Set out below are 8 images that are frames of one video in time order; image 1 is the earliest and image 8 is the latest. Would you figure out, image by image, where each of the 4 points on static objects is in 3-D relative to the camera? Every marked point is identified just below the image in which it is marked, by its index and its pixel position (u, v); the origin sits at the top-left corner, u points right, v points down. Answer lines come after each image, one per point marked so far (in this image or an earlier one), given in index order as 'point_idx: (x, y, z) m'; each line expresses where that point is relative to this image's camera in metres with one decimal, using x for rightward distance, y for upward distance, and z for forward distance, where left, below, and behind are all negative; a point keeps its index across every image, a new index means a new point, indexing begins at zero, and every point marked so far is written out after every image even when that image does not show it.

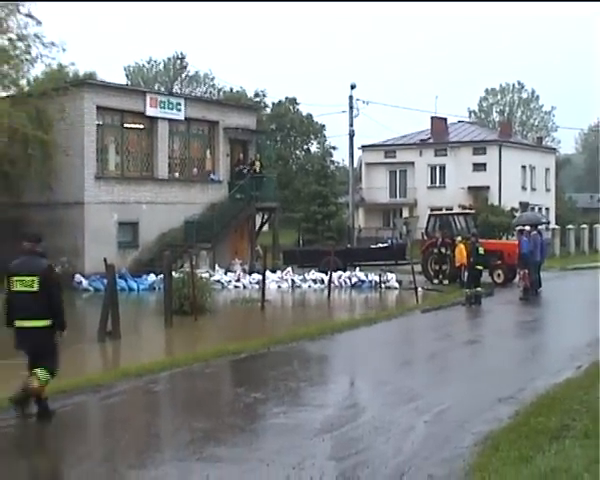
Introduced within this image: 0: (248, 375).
0: (-0.7, -1.9, +14.6) m
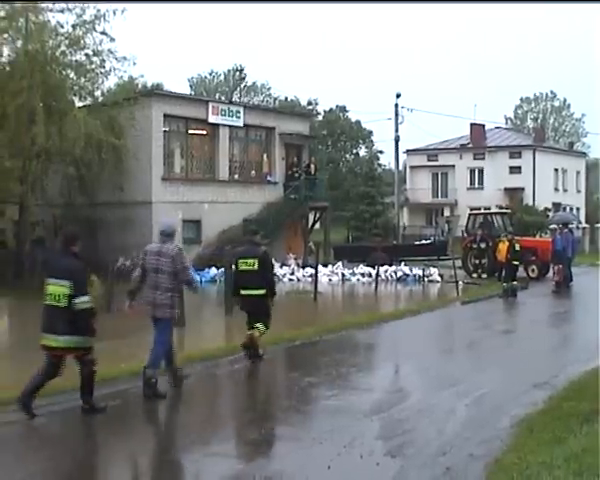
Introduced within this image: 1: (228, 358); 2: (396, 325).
0: (0.0, -1.8, +16.0) m
1: (-1.1, -1.8, +16.0) m
2: (+1.7, -1.5, +18.4) m
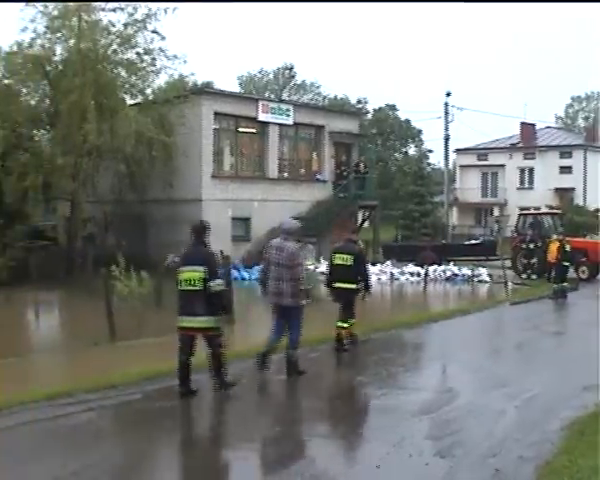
0: (+0.8, -1.8, +15.9) m
1: (-0.4, -1.8, +16.0) m
2: (+2.5, -1.5, +18.3) m
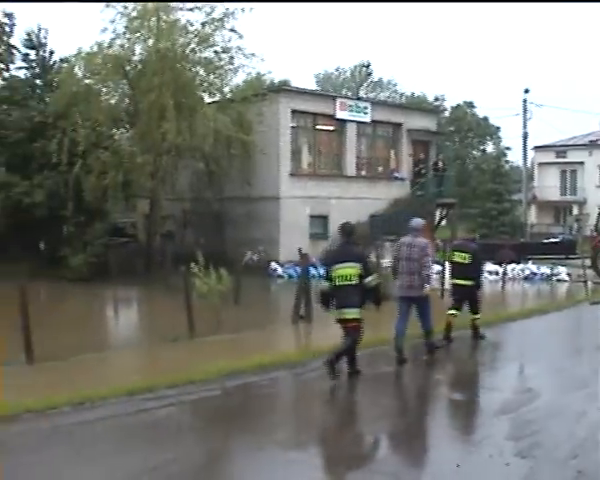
0: (+2.0, -1.7, +15.8) m
1: (+0.8, -1.7, +15.9) m
2: (+3.8, -1.5, +18.1) m
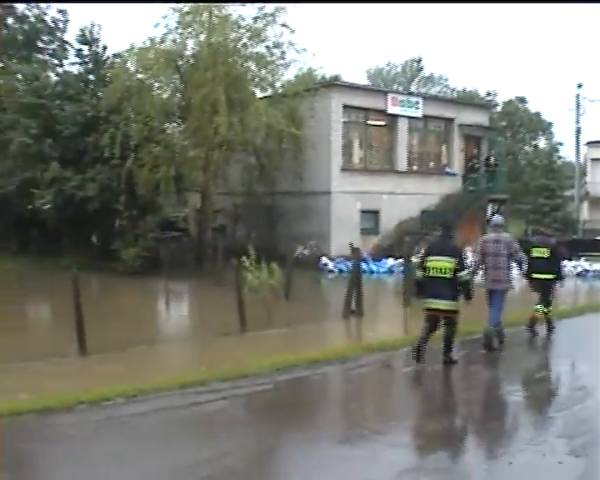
0: (+2.8, -1.7, +15.7) m
1: (+1.6, -1.6, +15.8) m
2: (+4.6, -1.4, +18.0) m
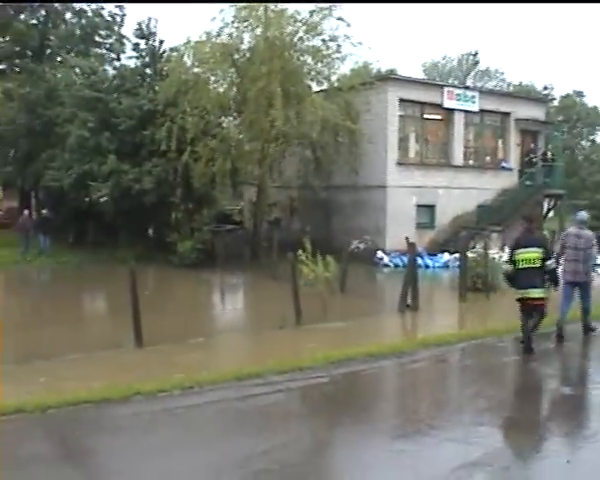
0: (+3.6, -1.6, +15.6) m
1: (+2.4, -1.6, +15.8) m
2: (+5.6, -1.3, +17.8) m
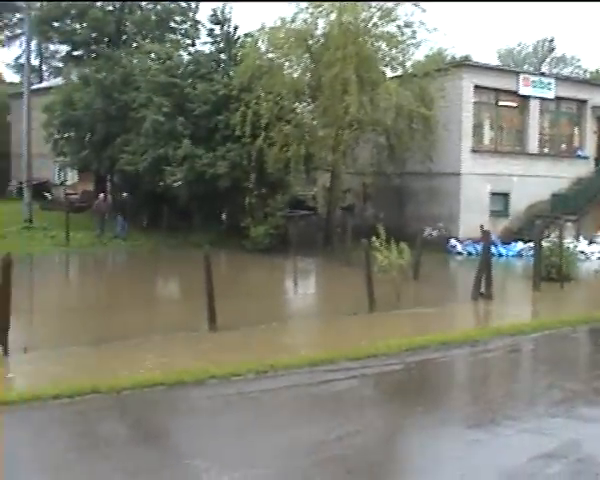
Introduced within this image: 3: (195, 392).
0: (+4.7, -1.4, +15.4) m
1: (+3.5, -1.4, +15.6) m
2: (+6.7, -1.2, +17.5) m
3: (-1.2, -1.8, +12.5) m
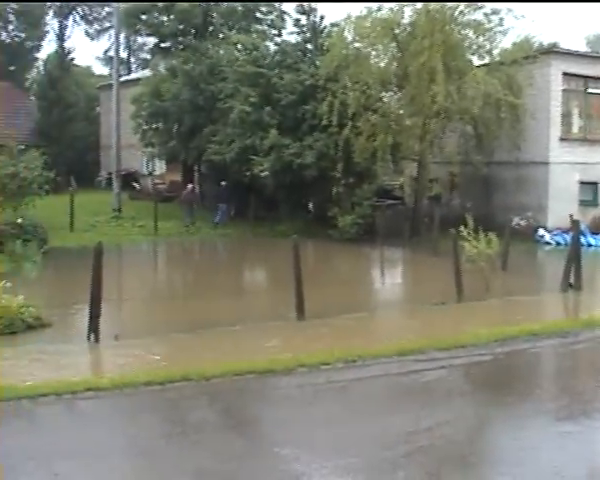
0: (+5.9, -1.3, +15.1) m
1: (+4.8, -1.2, +15.5) m
2: (+8.2, -1.0, +17.1) m
3: (-0.1, -1.7, +12.6) m
